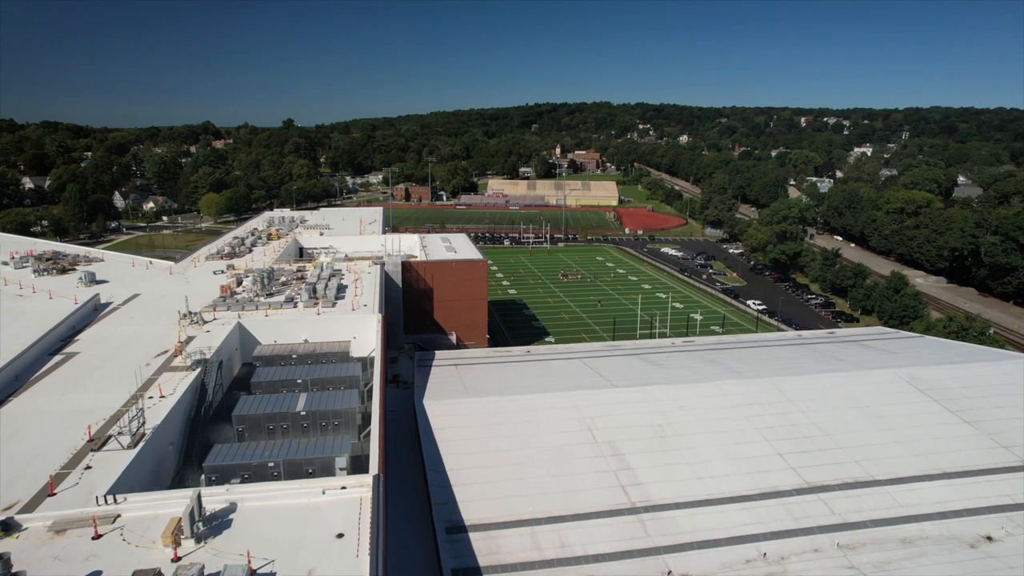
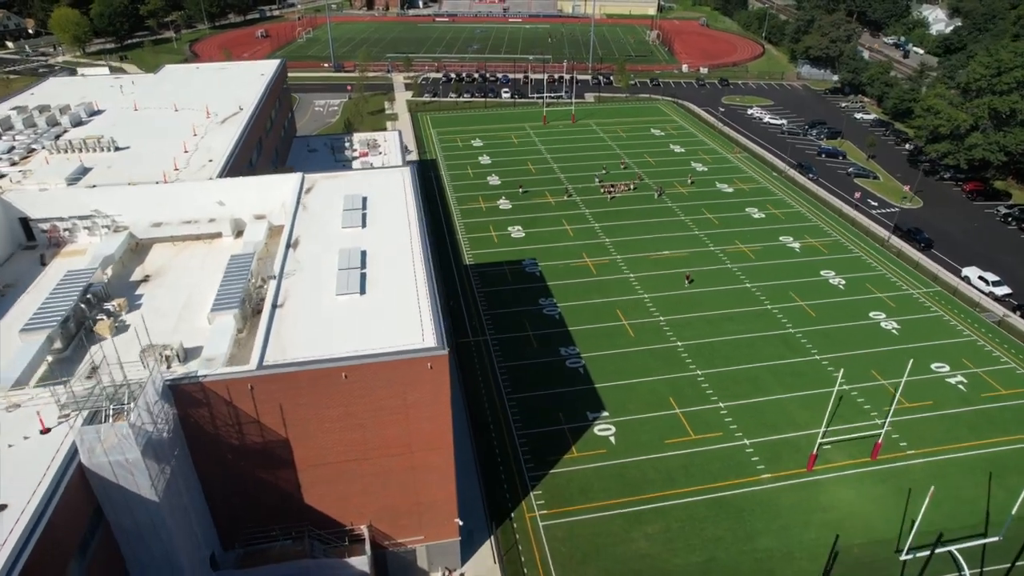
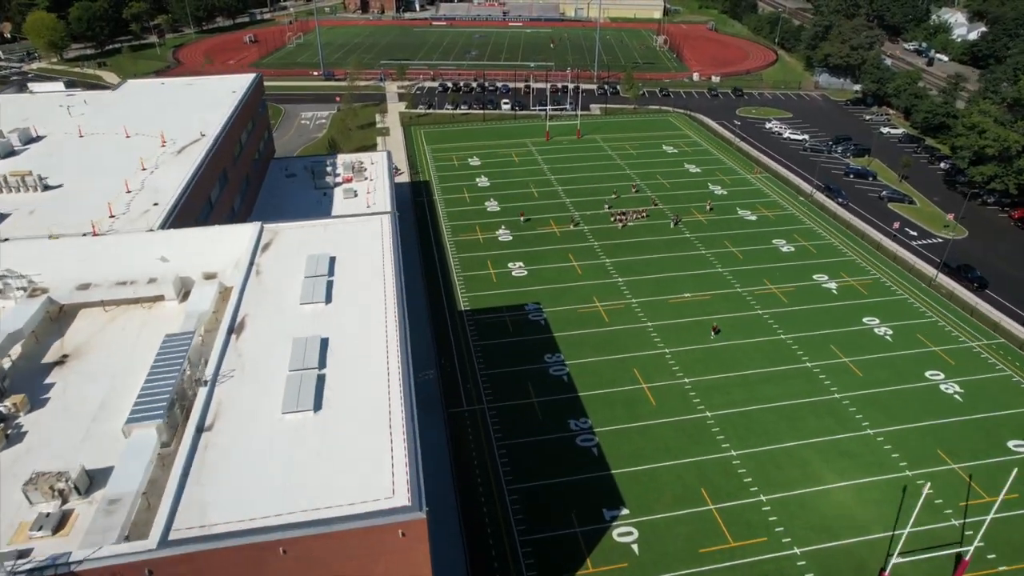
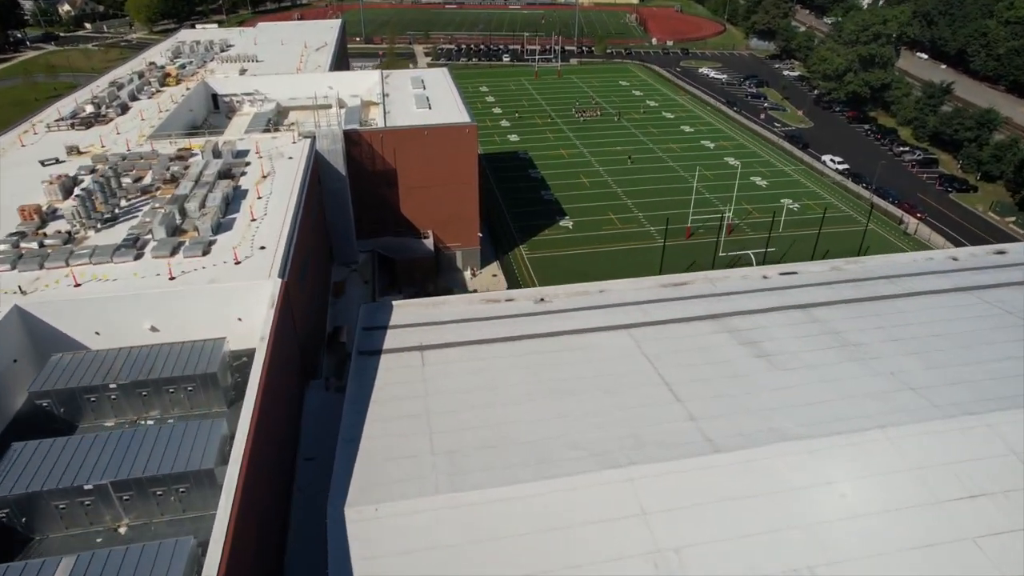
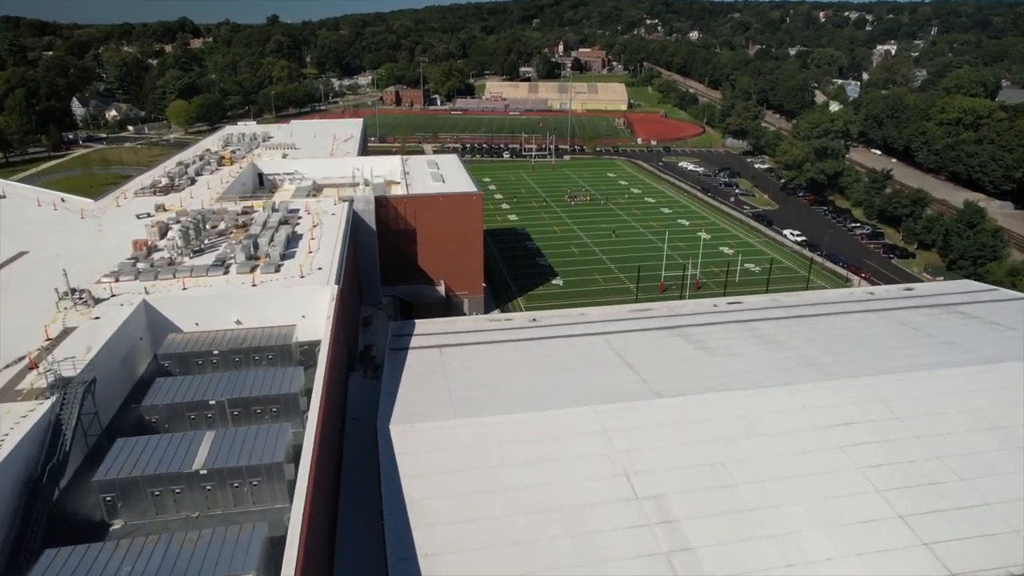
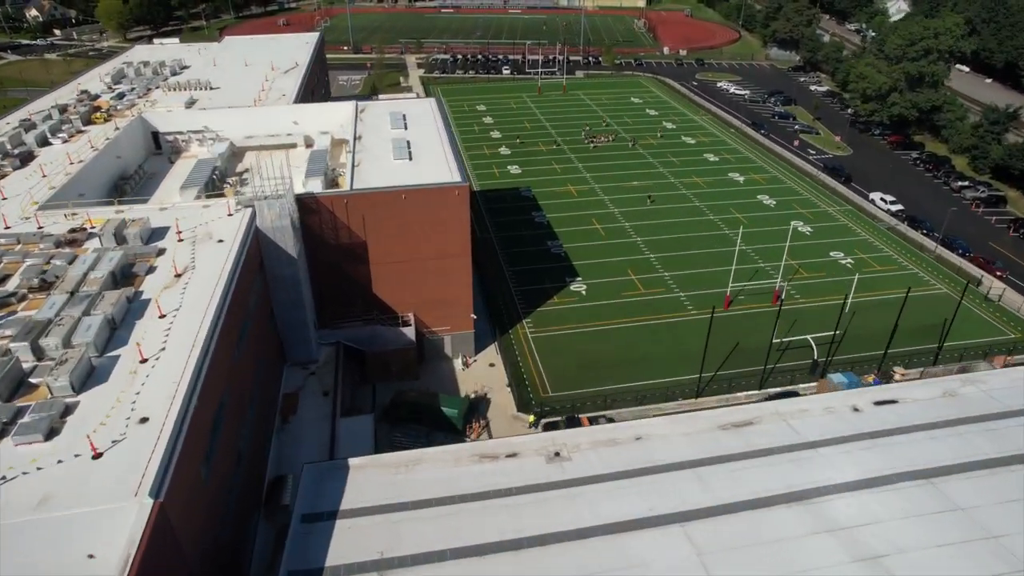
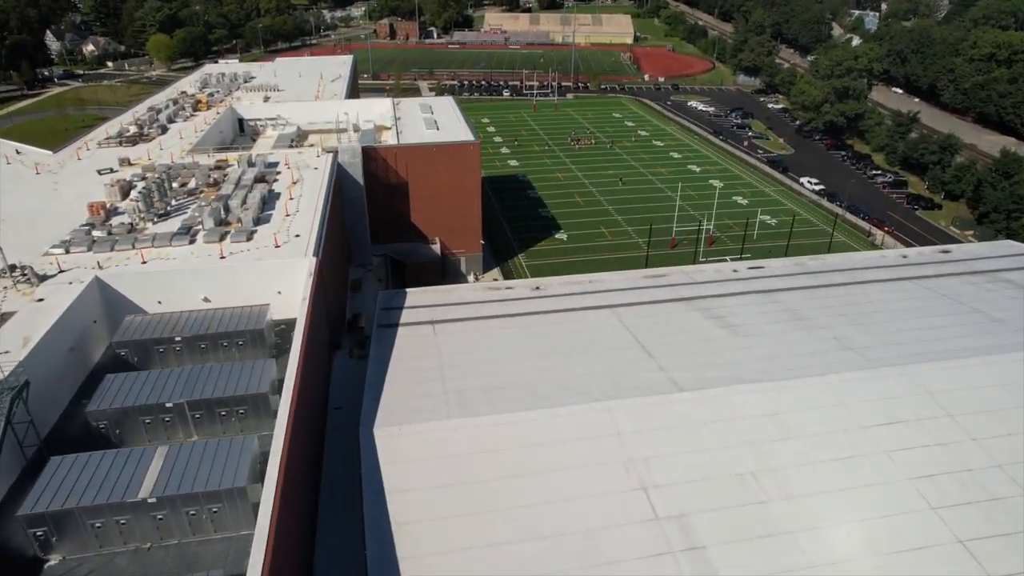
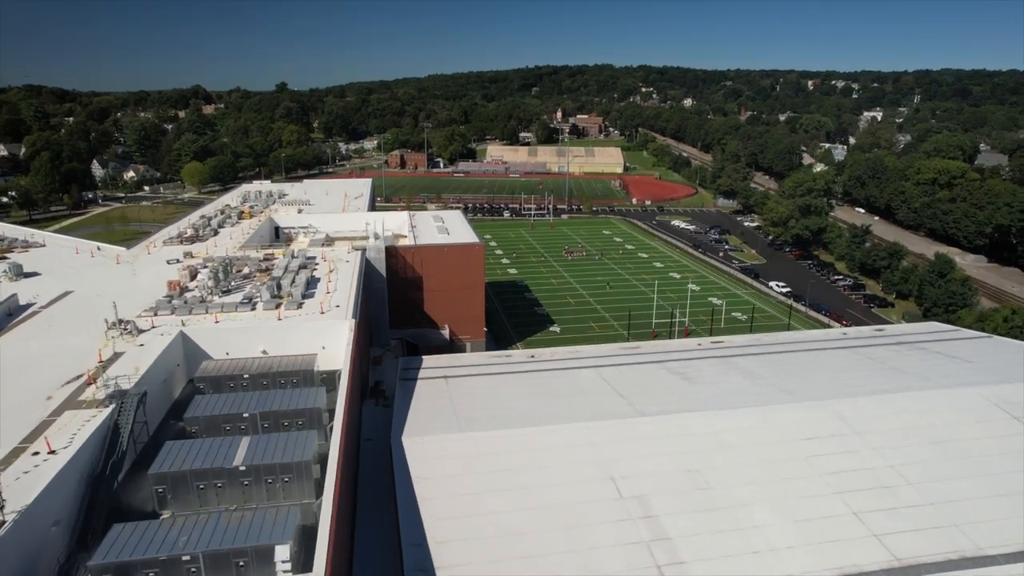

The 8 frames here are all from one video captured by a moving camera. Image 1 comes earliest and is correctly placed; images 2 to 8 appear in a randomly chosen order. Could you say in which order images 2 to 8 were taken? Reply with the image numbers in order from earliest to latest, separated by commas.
8, 5, 7, 4, 6, 2, 3
